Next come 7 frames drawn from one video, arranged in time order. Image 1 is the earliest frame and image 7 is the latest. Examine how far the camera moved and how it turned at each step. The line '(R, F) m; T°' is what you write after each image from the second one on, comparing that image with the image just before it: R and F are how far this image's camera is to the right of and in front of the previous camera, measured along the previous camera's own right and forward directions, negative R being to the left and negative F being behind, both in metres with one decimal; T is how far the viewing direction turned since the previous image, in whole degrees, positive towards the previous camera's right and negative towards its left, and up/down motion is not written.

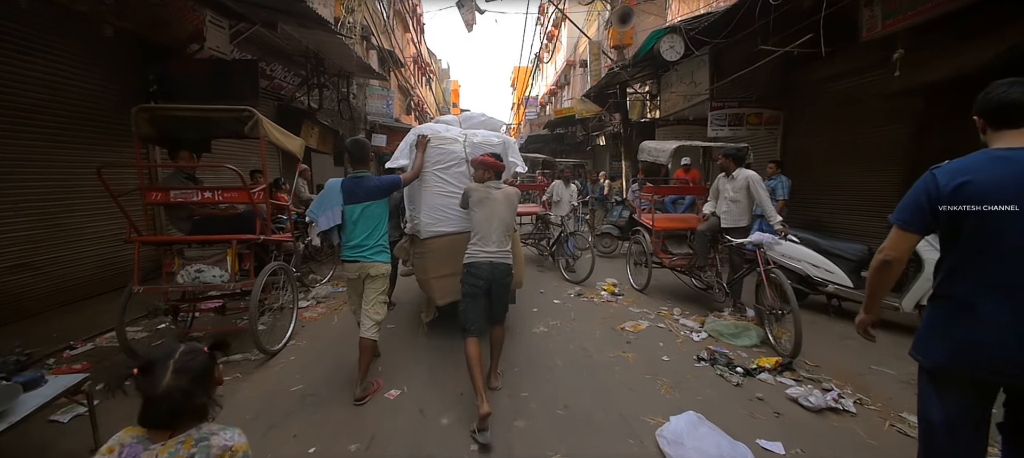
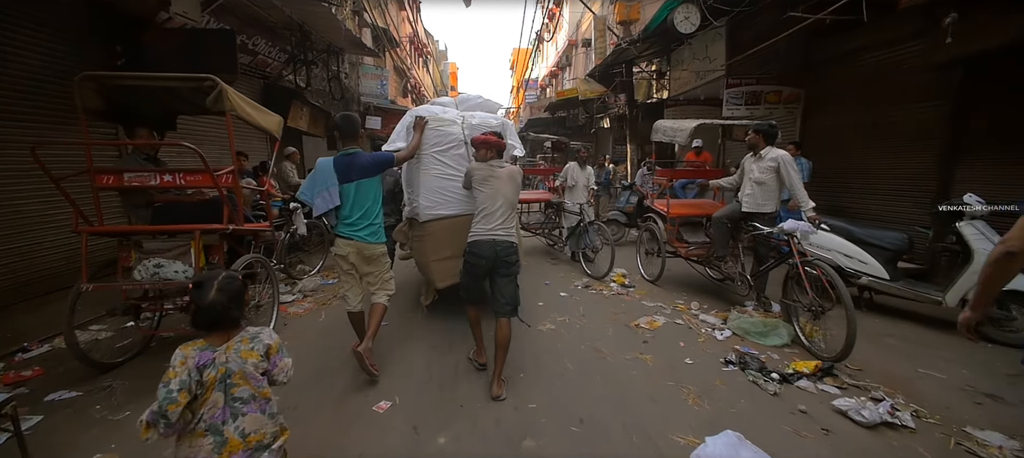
(0.0, +0.4) m; 0°
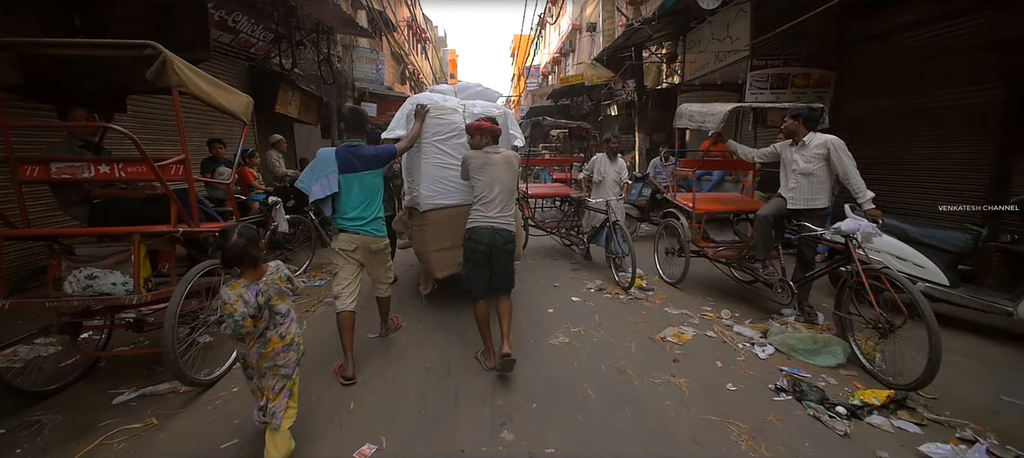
(-0.1, +0.5) m; 0°
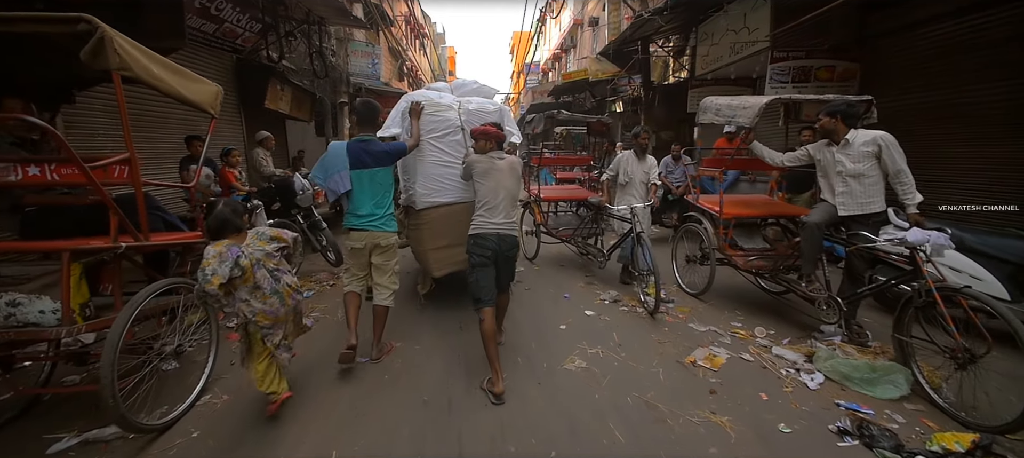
(-0.1, +0.4) m; 0°
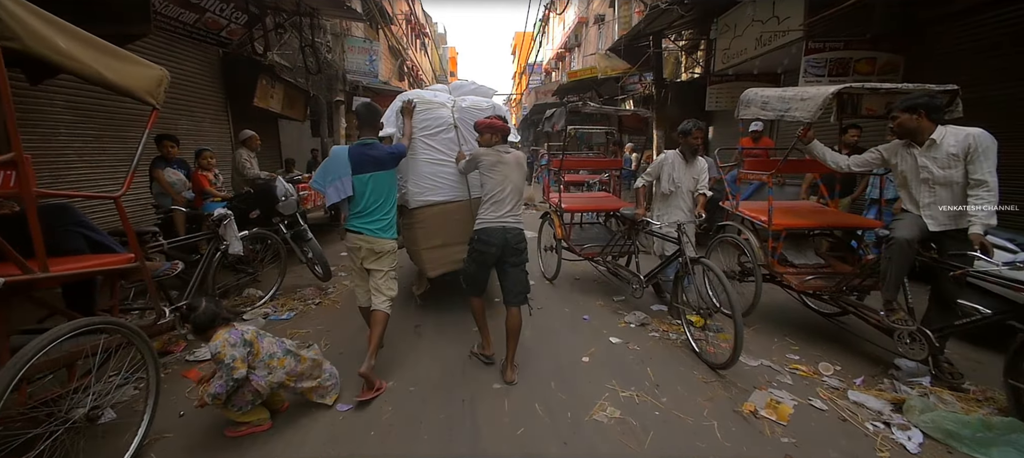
(-0.1, +0.6) m; 0°
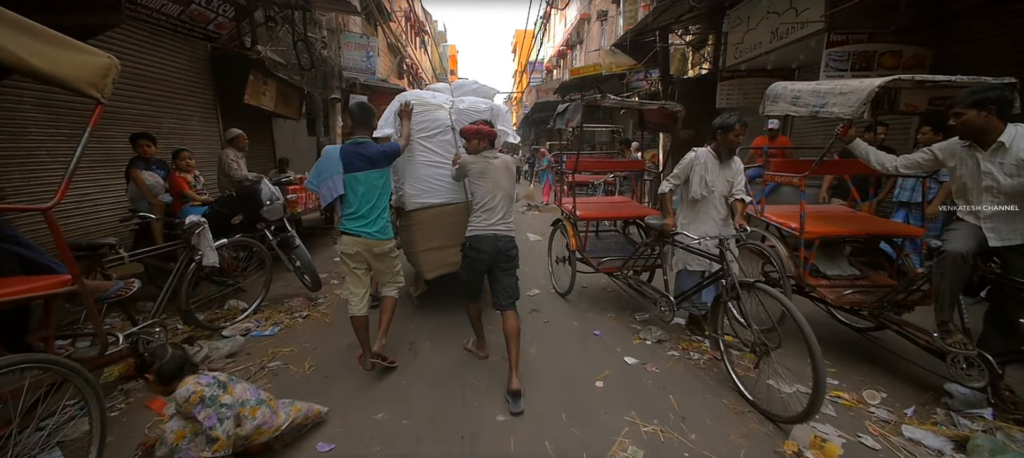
(0.0, +0.3) m; 0°
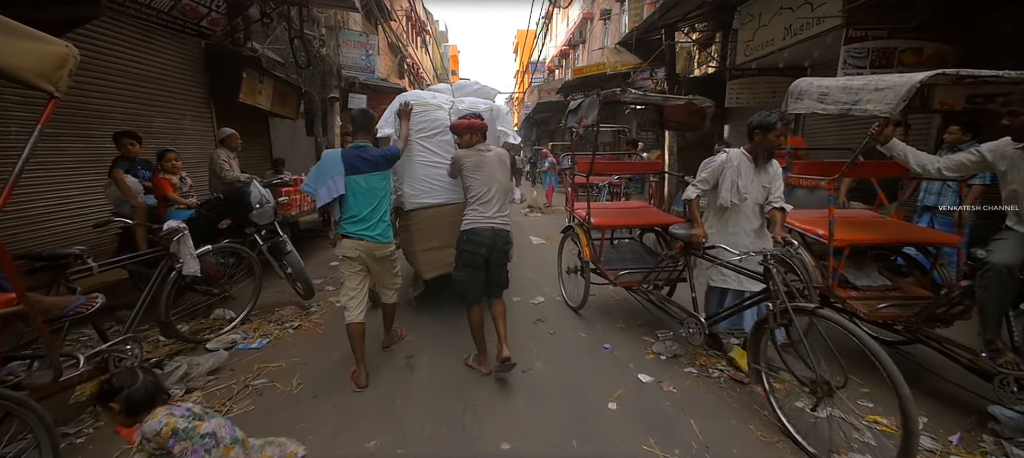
(0.0, +0.2) m; 0°
